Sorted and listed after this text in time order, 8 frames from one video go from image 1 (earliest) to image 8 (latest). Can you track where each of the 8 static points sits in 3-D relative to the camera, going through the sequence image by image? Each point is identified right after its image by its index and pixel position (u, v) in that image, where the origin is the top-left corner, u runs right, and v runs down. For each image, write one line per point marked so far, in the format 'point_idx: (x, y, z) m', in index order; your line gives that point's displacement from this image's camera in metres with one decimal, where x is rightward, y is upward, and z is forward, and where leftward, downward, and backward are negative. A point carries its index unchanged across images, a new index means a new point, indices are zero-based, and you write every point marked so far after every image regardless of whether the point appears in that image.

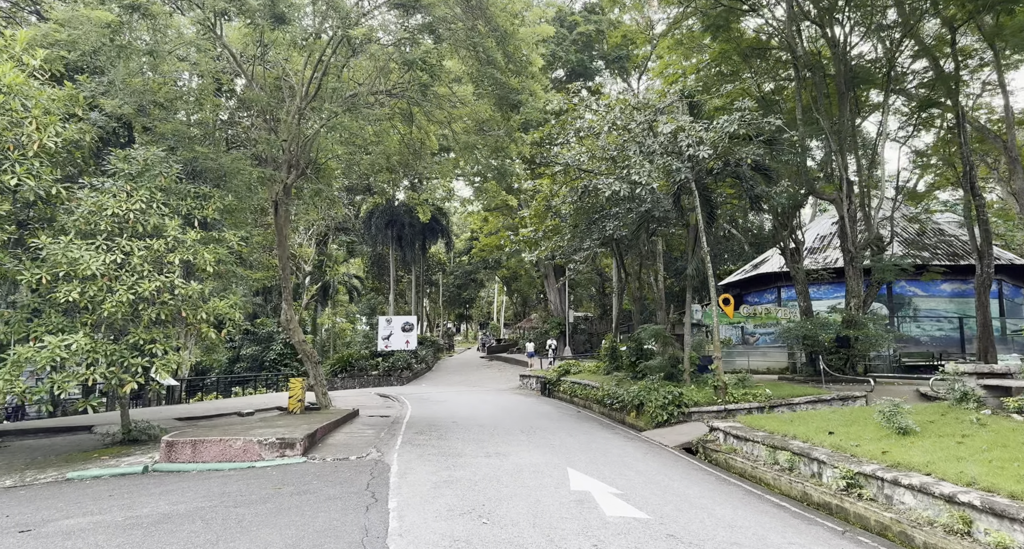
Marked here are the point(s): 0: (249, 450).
0: (-3.8, -2.5, +9.2) m
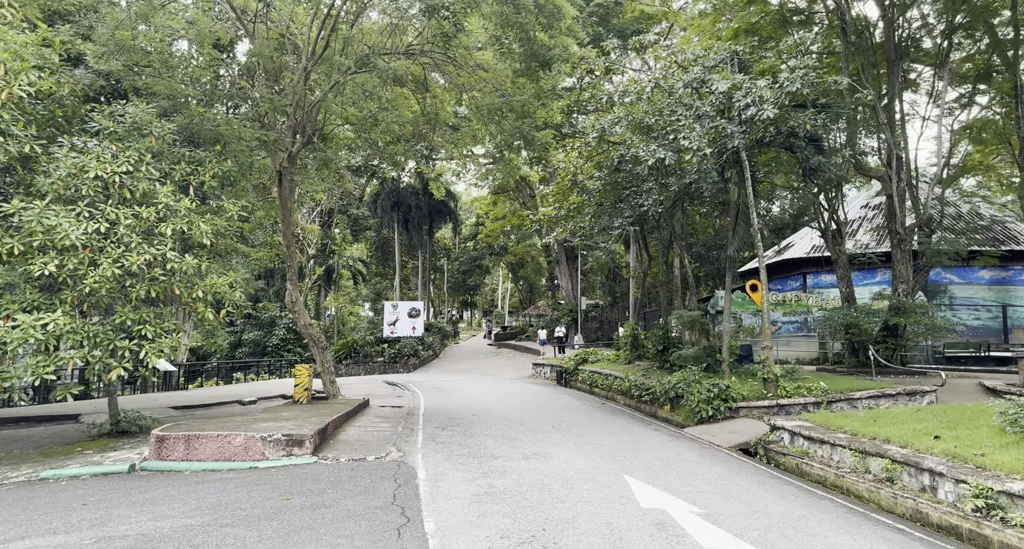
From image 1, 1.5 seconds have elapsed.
0: (-3.3, -2.2, +7.9) m
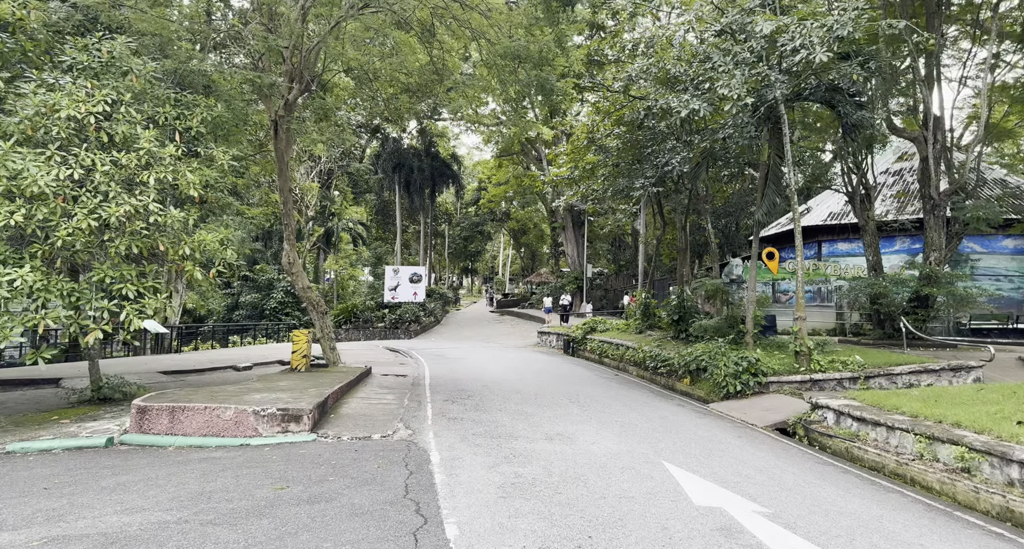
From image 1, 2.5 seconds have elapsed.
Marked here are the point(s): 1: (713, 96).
0: (-3.0, -1.6, +7.1) m
1: (+3.3, +2.9, +10.4) m
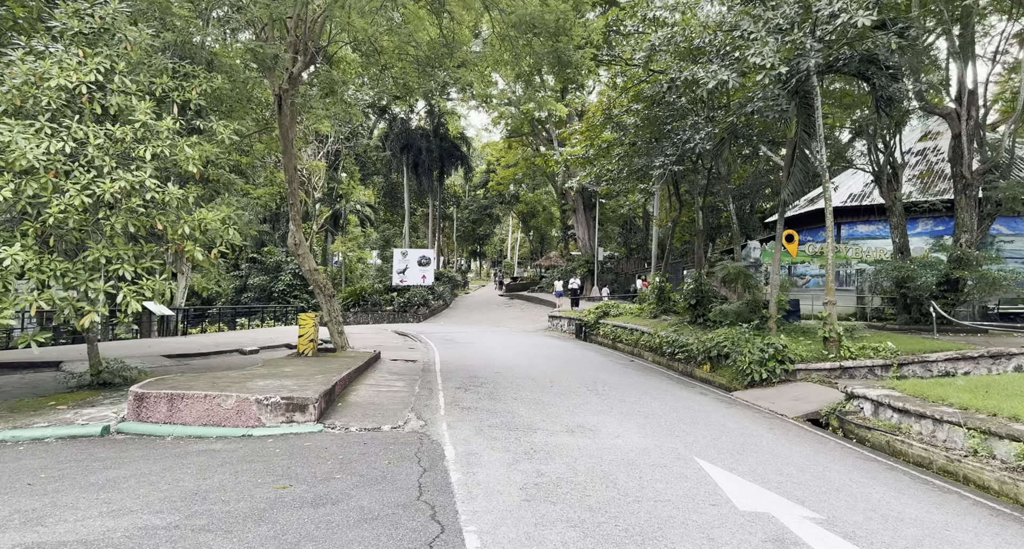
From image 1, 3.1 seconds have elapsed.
0: (-2.8, -1.4, +6.7) m
1: (+3.5, +3.2, +9.8) m
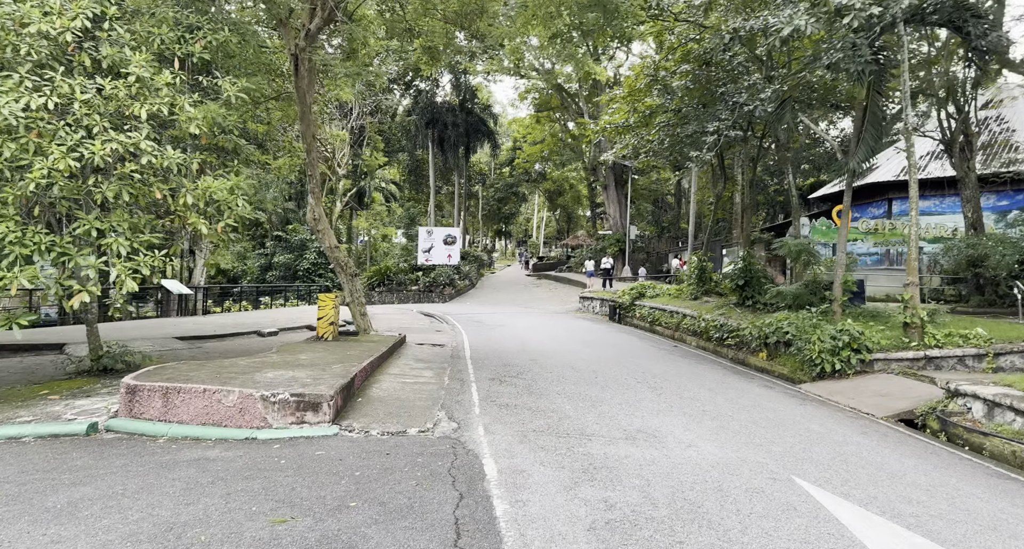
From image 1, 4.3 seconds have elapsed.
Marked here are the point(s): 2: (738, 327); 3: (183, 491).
0: (-2.4, -1.2, +5.8) m
1: (+4.1, +3.5, +8.5) m
2: (+4.5, -1.0, +12.7) m
3: (-2.1, -1.4, +4.2) m
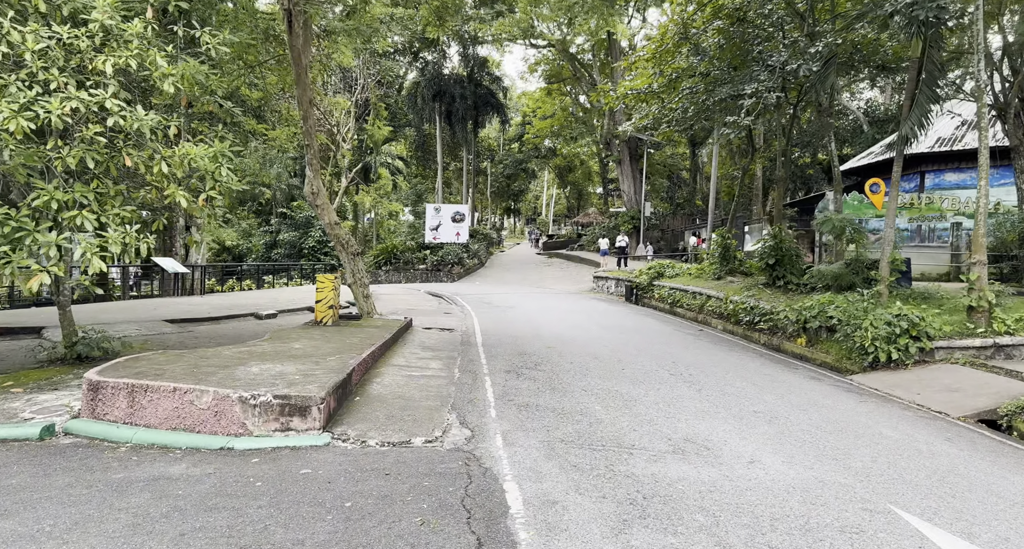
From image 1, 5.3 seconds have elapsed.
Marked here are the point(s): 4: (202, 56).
0: (-2.2, -1.1, +4.9) m
1: (+4.3, +3.8, +7.4) m
2: (+4.8, -0.6, +11.8) m
3: (-2.0, -1.3, +3.3) m
4: (-3.6, +2.5, +7.4) m
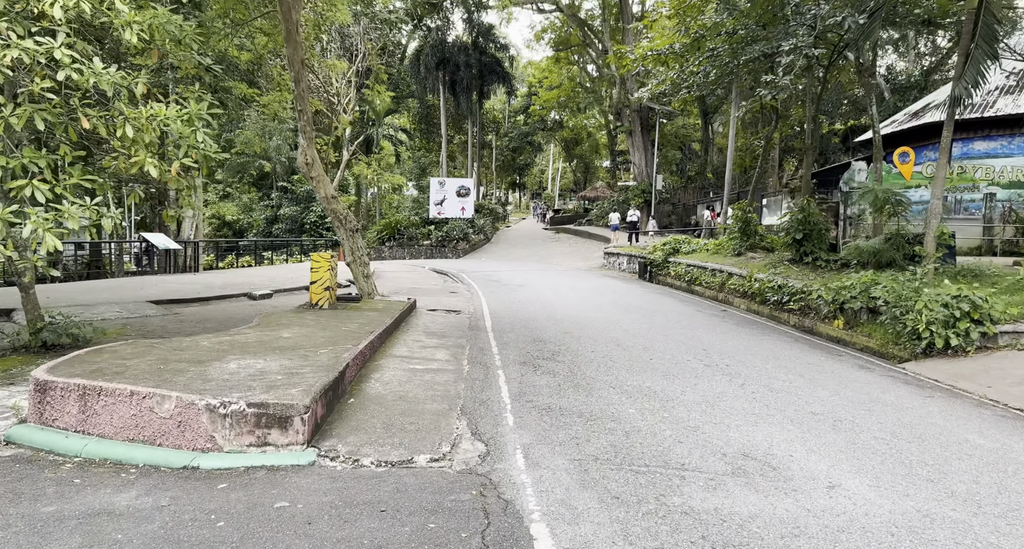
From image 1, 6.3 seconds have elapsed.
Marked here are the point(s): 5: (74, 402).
0: (-2.1, -0.9, +4.1) m
1: (+4.5, +4.0, +6.3) m
2: (+5.0, -0.2, +10.9) m
3: (-1.8, -1.2, +2.5) m
4: (-3.5, +2.7, +6.5) m
5: (-3.0, -0.9, +4.3) m
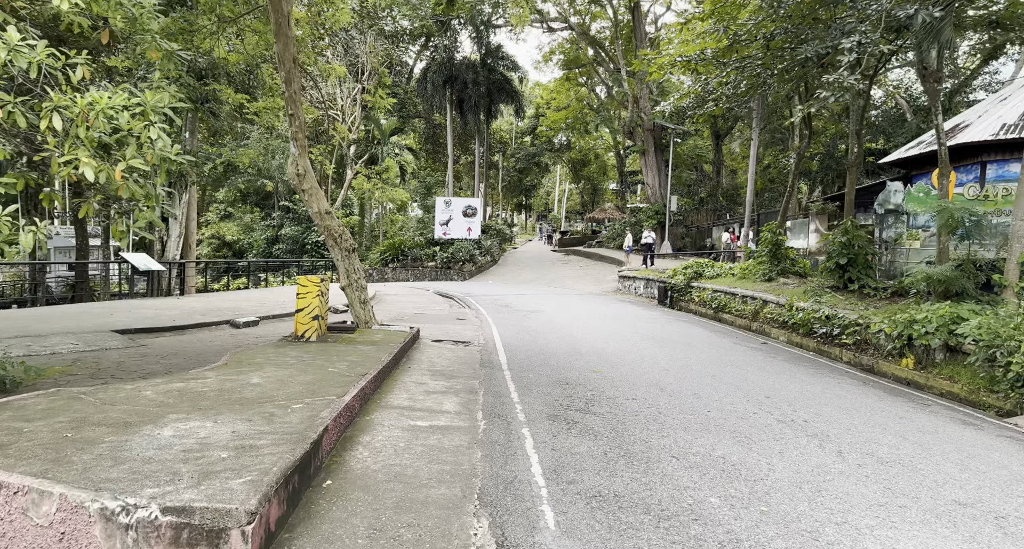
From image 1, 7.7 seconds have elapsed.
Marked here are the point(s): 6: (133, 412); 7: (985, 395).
0: (-1.9, -1.1, +2.7) m
1: (+4.7, +3.7, +5.1) m
2: (+5.2, -0.7, +9.5) m
3: (-1.7, -1.4, +1.2) m
4: (-3.2, +2.5, +5.3) m
5: (-2.8, -1.0, +3.0) m
6: (-2.5, -0.9, +4.2) m
7: (+5.0, -1.3, +6.7) m
